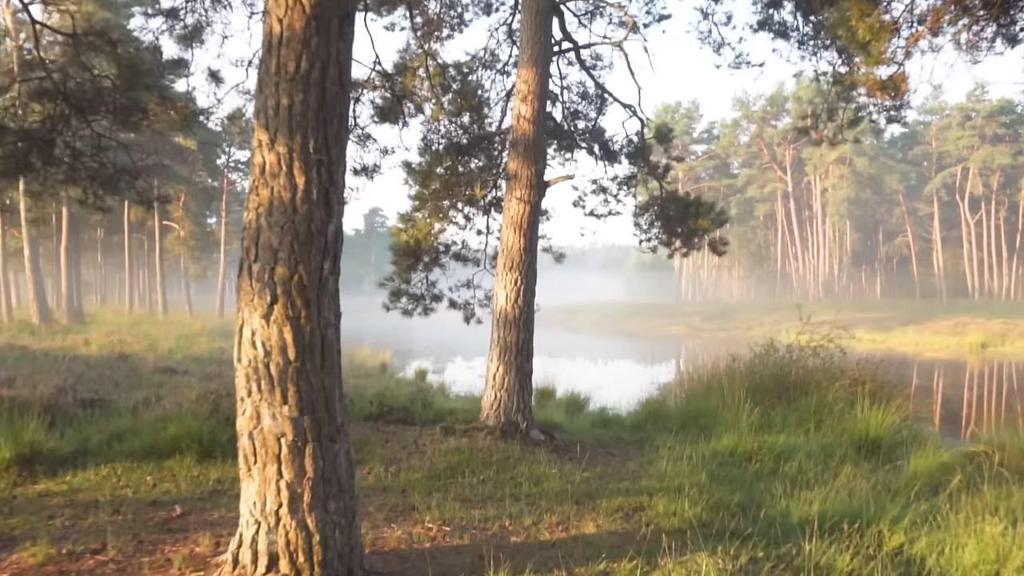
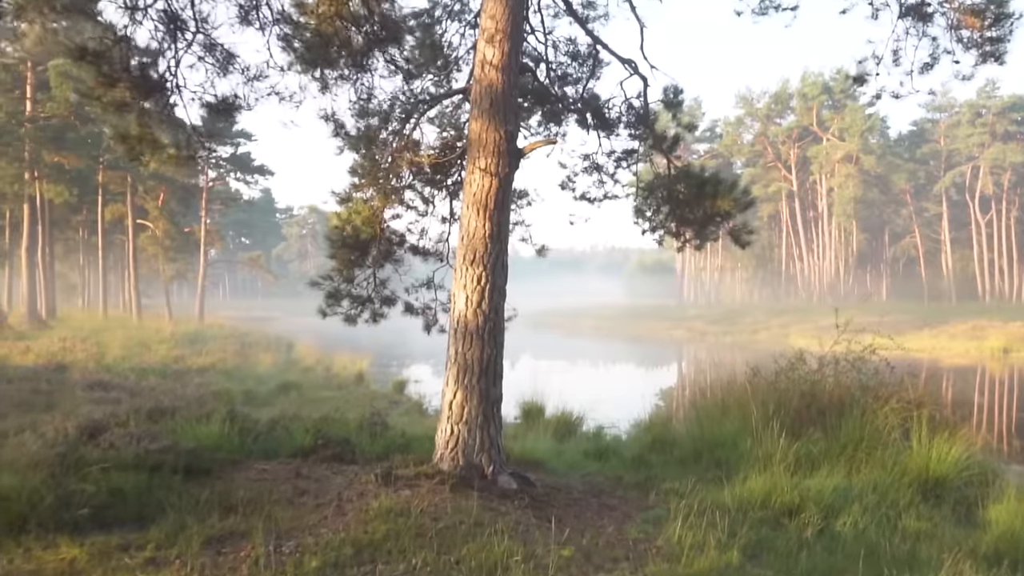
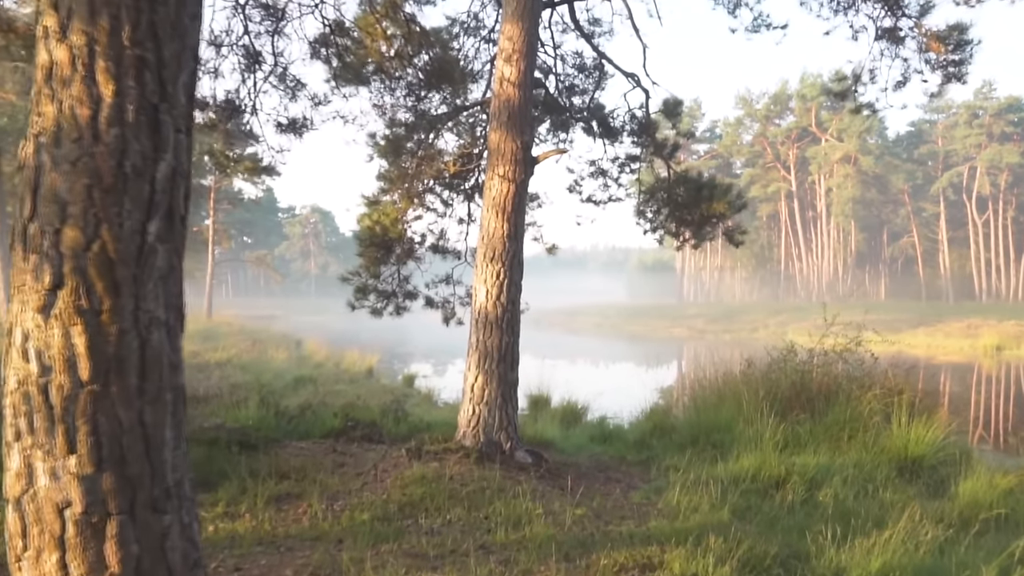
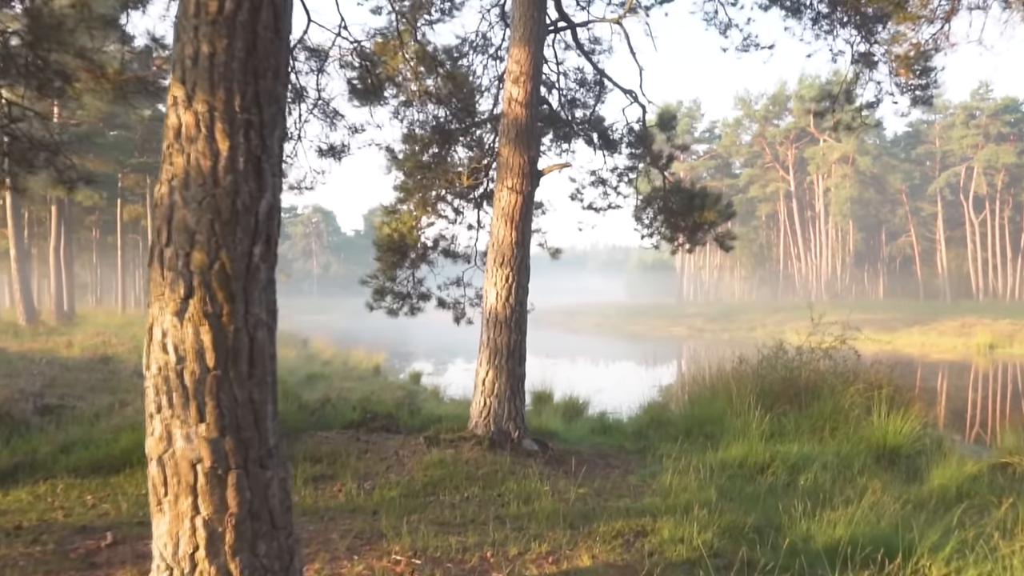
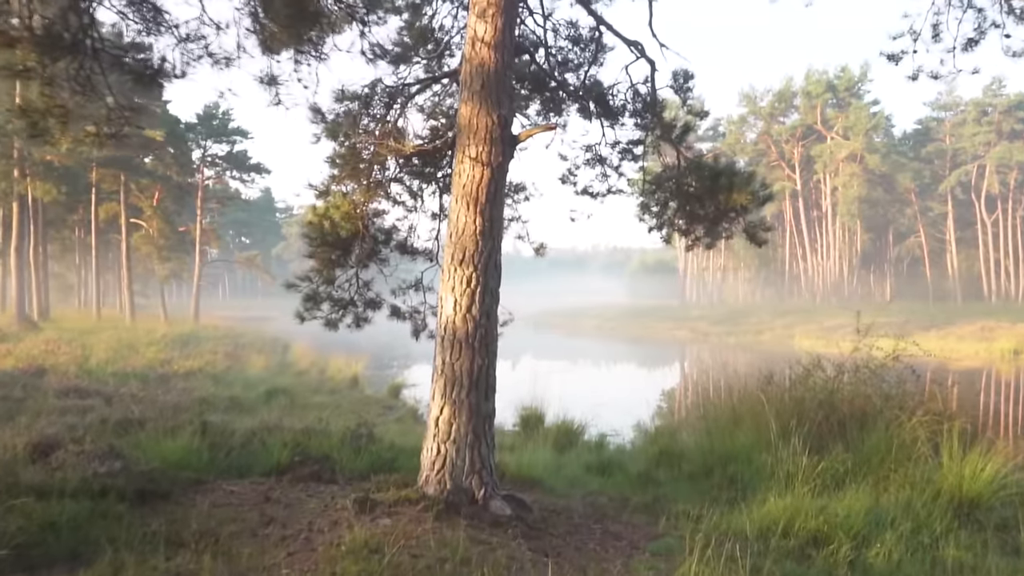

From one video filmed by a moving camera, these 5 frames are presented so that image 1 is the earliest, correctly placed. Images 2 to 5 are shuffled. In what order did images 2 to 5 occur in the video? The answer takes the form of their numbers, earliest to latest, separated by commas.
4, 3, 2, 5
